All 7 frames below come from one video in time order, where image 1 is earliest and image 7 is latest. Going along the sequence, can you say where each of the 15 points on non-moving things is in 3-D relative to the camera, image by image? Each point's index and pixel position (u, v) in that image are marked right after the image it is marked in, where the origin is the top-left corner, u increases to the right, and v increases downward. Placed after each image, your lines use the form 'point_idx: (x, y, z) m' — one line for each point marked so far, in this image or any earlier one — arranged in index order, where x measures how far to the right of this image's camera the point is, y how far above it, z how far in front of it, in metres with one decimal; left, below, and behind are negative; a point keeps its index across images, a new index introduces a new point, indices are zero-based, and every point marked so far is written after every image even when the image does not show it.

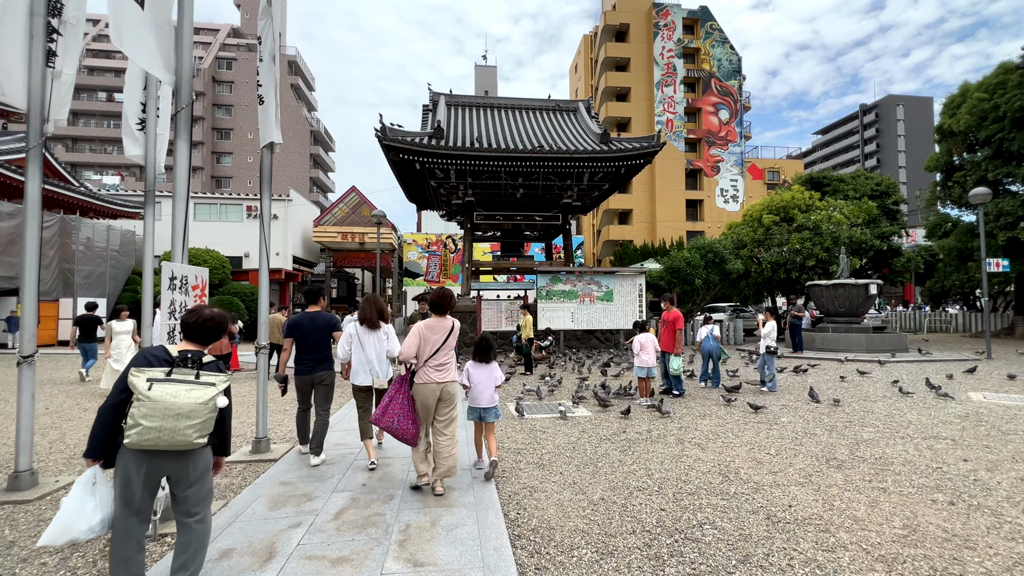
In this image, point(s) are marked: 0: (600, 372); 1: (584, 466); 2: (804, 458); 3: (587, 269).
0: (+2.1, -2.0, +10.7) m
1: (+0.7, -1.9, +4.8) m
2: (+3.1, -1.8, +4.9) m
3: (+2.5, +0.6, +16.0) m
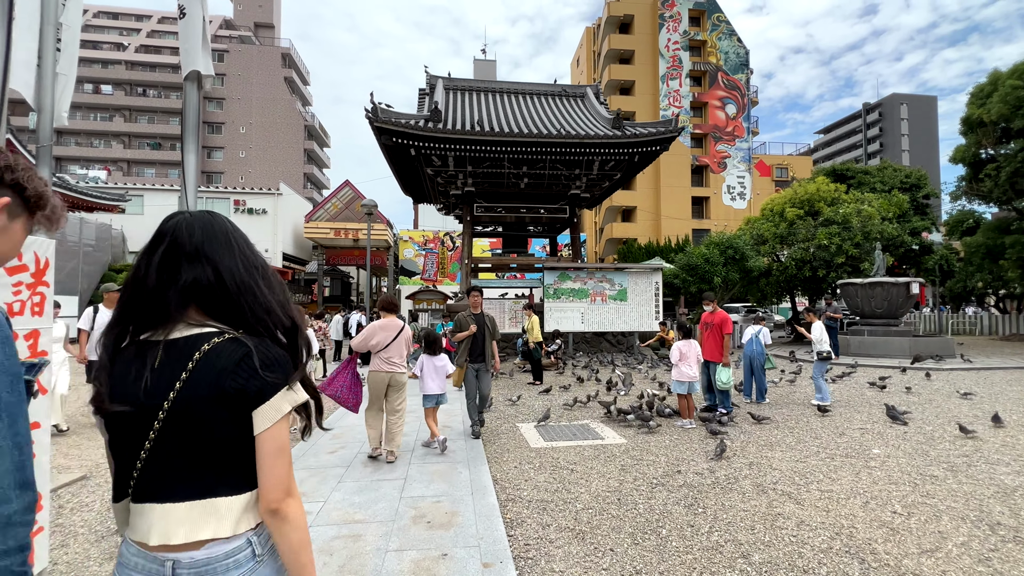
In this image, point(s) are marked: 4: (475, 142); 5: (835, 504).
0: (+2.3, -1.9, +9.3) m
1: (+0.9, -1.8, +3.3) m
2: (+3.3, -1.7, +3.4) m
3: (+2.7, +0.7, +14.5) m
4: (-1.2, +4.6, +14.7) m
5: (+2.7, -1.8, +3.8) m
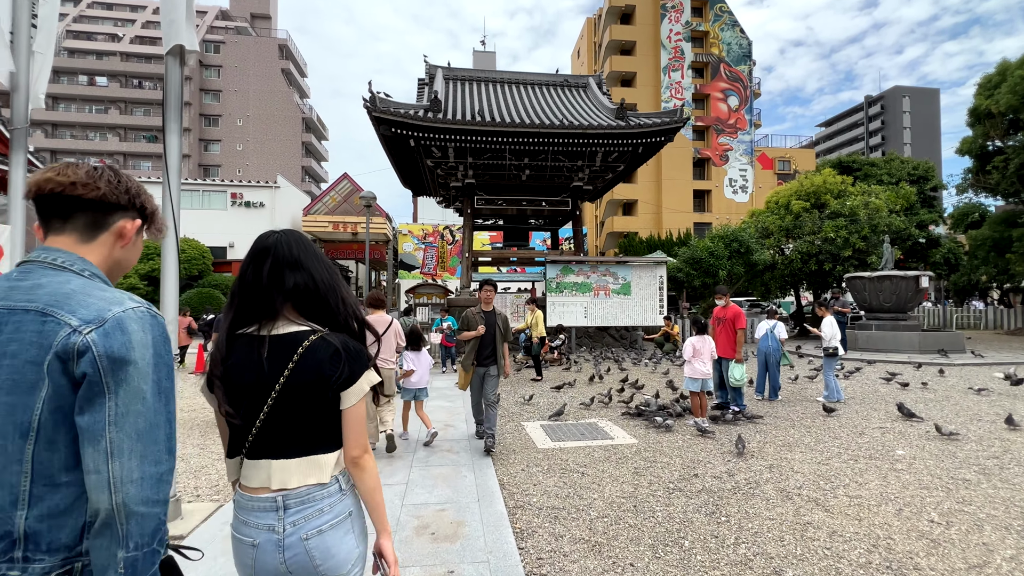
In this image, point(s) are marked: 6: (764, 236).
0: (+2.3, -1.8, +9.0) m
1: (+1.0, -1.7, +3.1) m
2: (+3.3, -1.7, +3.2) m
3: (+2.7, +0.9, +14.2) m
4: (-1.1, +4.8, +14.4) m
5: (+2.7, -1.7, +3.6) m
6: (+9.9, +2.0, +18.2) m
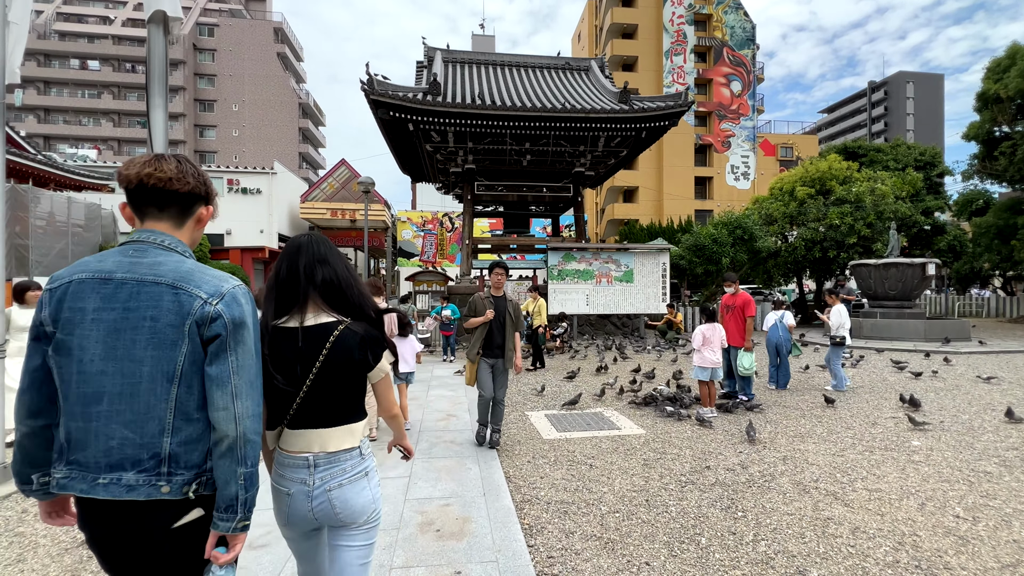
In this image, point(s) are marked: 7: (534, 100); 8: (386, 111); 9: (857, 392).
0: (+2.4, -1.6, +8.9) m
1: (+1.1, -1.7, +2.9) m
2: (+3.4, -1.6, +3.0) m
3: (+2.8, +1.3, +14.0) m
4: (-1.1, +5.2, +14.1) m
5: (+2.8, -1.6, +3.4) m
6: (+9.9, +2.5, +18.0) m
7: (+0.8, +6.4, +15.9) m
8: (-3.8, +5.2, +13.8) m
9: (+5.4, -1.6, +7.2) m
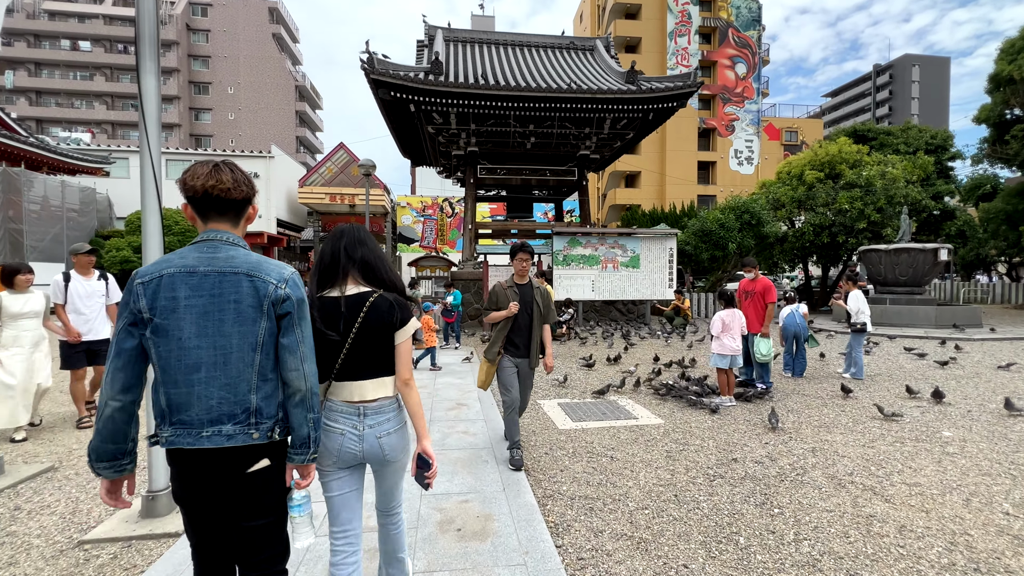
0: (+2.5, -1.3, +8.7) m
1: (+1.2, -1.6, +2.7) m
2: (+3.5, -1.5, +2.8) m
3: (+2.9, +1.7, +13.8) m
4: (-1.0, +5.6, +13.7) m
5: (+3.0, -1.5, +3.3) m
6: (+10.1, +3.1, +17.7) m
7: (+0.9, +6.9, +15.5) m
8: (-3.6, +5.7, +13.4) m
9: (+5.5, -1.4, +7.0) m
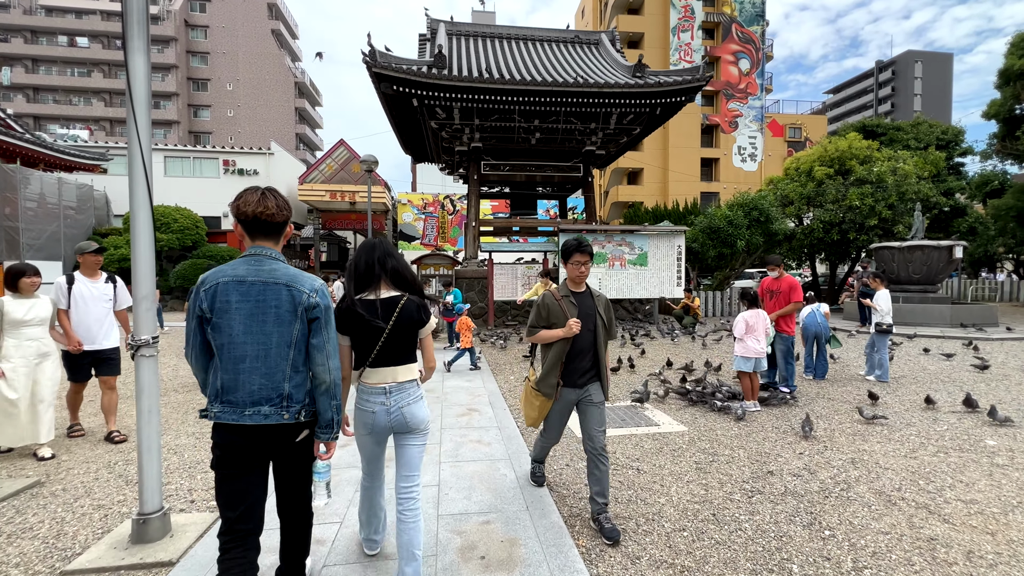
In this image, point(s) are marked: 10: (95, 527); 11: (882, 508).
0: (+2.7, -1.3, +8.4) m
1: (+1.4, -1.6, +2.5) m
2: (+3.7, -1.5, +2.6) m
3: (+3.0, +1.7, +13.5) m
4: (-0.8, +5.7, +13.3) m
5: (+3.1, -1.5, +3.0) m
6: (+10.2, +3.1, +17.4) m
7: (+1.0, +7.0, +15.2) m
8: (-3.5, +5.7, +13.0) m
9: (+5.7, -1.4, +6.7) m
10: (-2.7, -1.5, +3.0) m
11: (+2.5, -1.5, +3.2) m
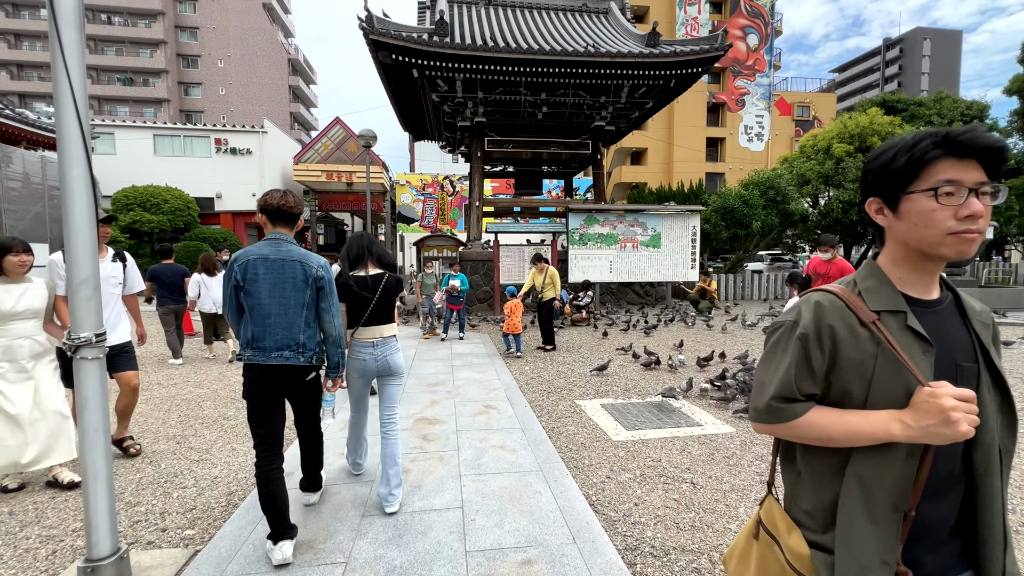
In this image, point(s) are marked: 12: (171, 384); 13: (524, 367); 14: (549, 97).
0: (+2.9, -1.0, +7.9) m
1: (+1.6, -1.5, +1.9) m
2: (+3.9, -1.4, +2.0) m
3: (+3.2, +2.2, +12.8) m
4: (-0.6, +6.1, +12.5) m
5: (+3.3, -1.4, +2.4) m
6: (+10.4, +3.8, +16.7) m
7: (+1.2, +7.5, +14.3) m
8: (-3.3, +6.2, +12.2) m
9: (+5.9, -1.2, +6.2) m
10: (-2.5, -1.4, +2.4) m
11: (+2.8, -1.4, +2.6) m
12: (-4.4, -1.2, +6.0) m
13: (+0.2, -1.2, +6.8) m
14: (+1.2, +5.9, +14.4) m
